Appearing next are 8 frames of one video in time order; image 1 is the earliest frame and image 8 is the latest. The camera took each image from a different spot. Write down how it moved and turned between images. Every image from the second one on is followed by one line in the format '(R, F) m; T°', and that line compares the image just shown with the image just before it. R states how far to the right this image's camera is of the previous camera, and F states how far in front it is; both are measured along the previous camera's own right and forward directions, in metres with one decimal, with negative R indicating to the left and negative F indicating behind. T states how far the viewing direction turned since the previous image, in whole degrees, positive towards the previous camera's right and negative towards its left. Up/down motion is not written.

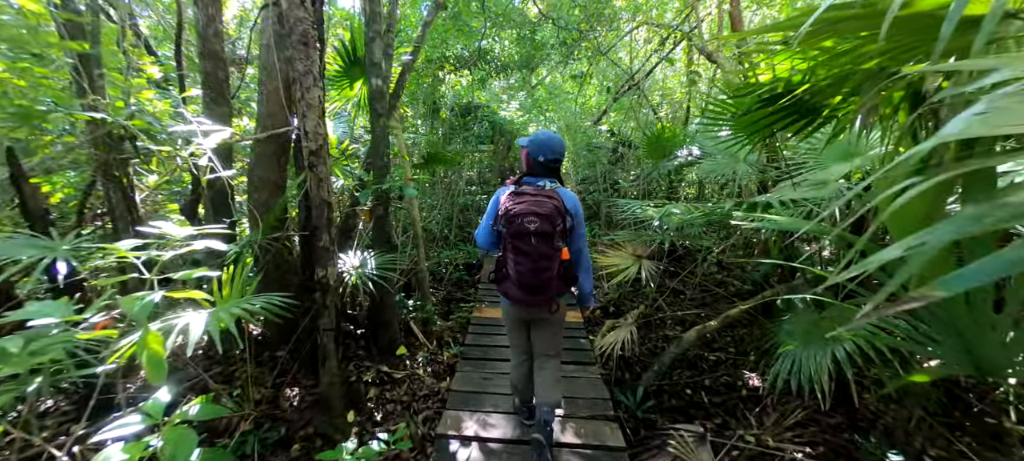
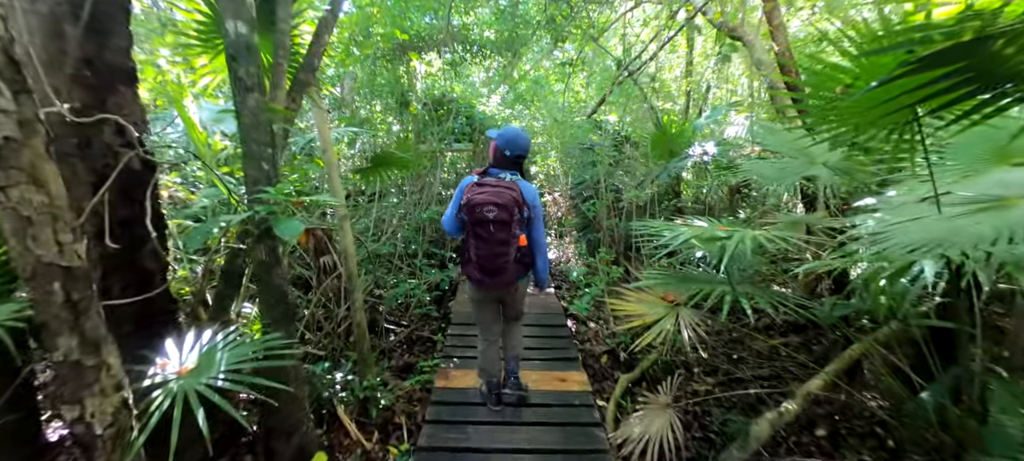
(0.0, +0.8) m; +3°
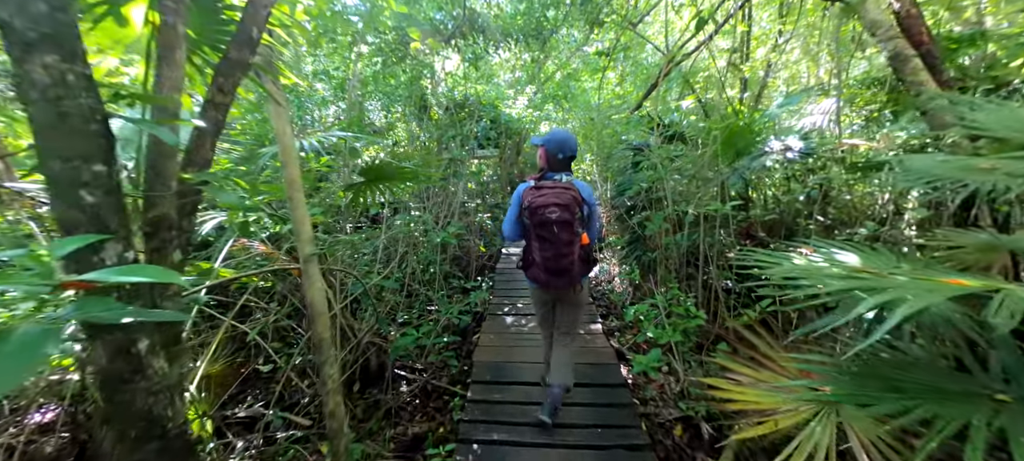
(0.0, +0.6) m; -5°
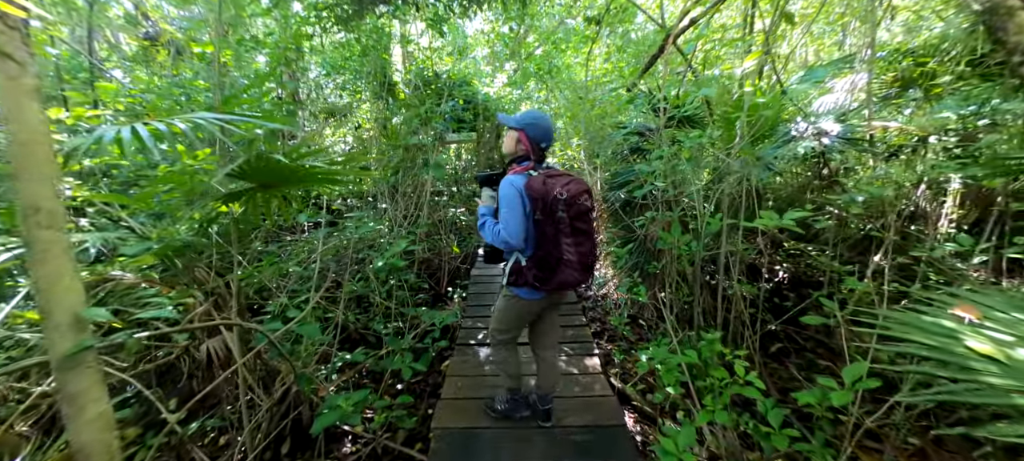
(+0.1, +0.6) m; +3°
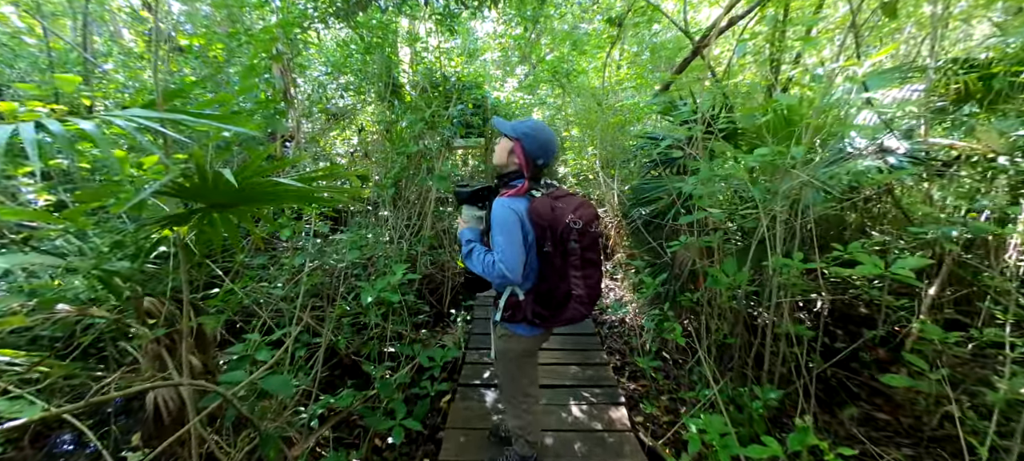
(-0.1, +0.3) m; -1°
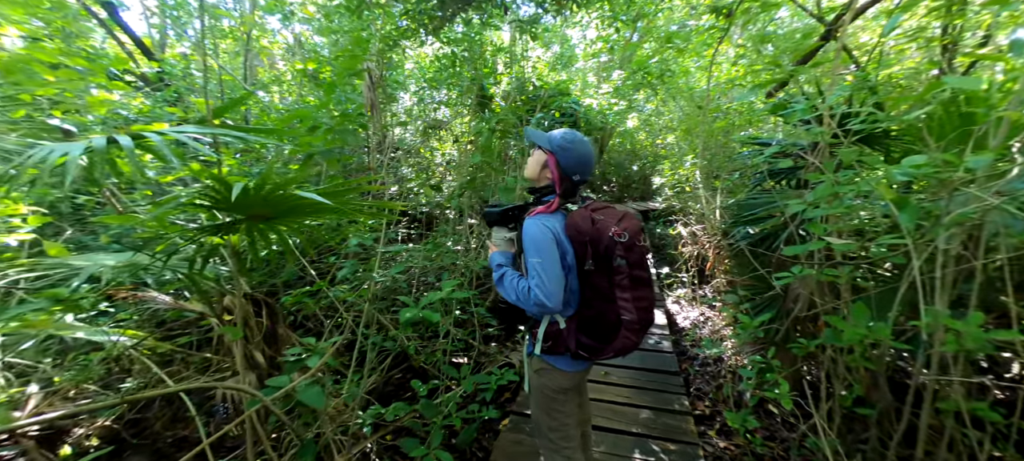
(+0.1, +0.2) m; -14°
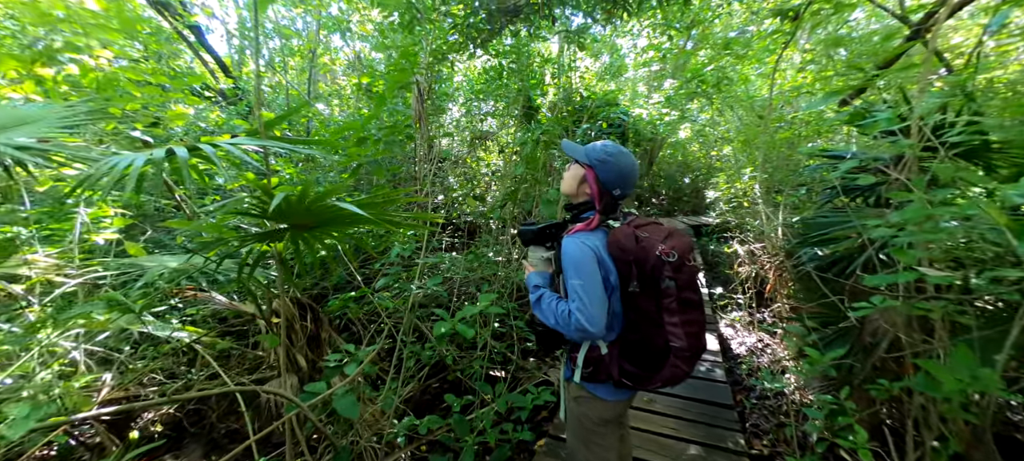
(0.0, 0.0) m; -7°
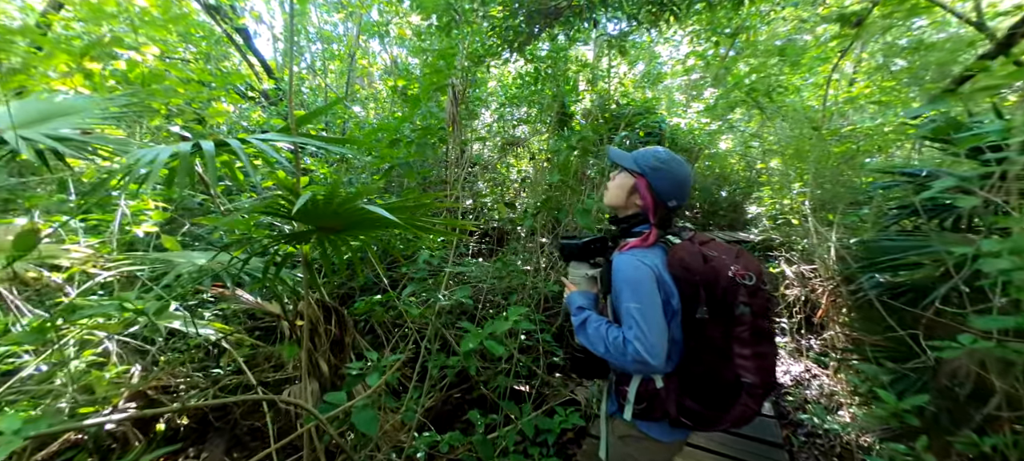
(0.0, +0.1) m; -4°
